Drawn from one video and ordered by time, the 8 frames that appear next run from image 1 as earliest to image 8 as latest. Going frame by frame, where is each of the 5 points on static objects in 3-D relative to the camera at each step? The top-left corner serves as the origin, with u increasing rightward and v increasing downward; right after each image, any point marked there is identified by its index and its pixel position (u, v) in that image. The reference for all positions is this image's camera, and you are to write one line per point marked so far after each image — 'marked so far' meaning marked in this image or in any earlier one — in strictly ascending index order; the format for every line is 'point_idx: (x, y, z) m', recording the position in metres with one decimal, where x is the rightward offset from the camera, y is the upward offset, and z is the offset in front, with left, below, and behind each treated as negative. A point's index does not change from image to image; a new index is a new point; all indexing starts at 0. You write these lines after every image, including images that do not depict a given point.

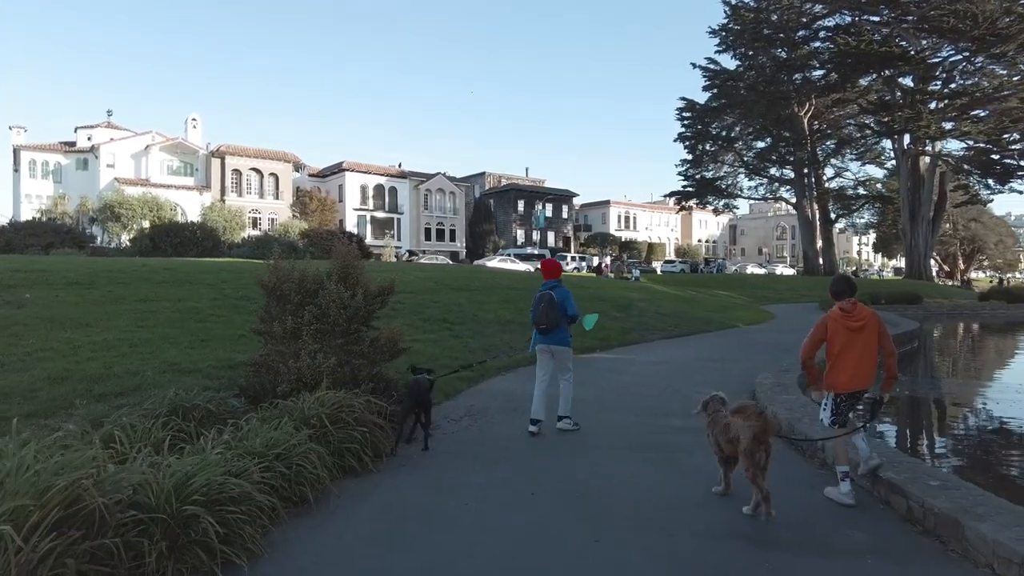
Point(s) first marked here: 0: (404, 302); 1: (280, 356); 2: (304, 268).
0: (-2.7, -0.4, +16.0) m
1: (-2.6, -0.7, +7.3) m
2: (-2.5, +0.2, +7.8) m
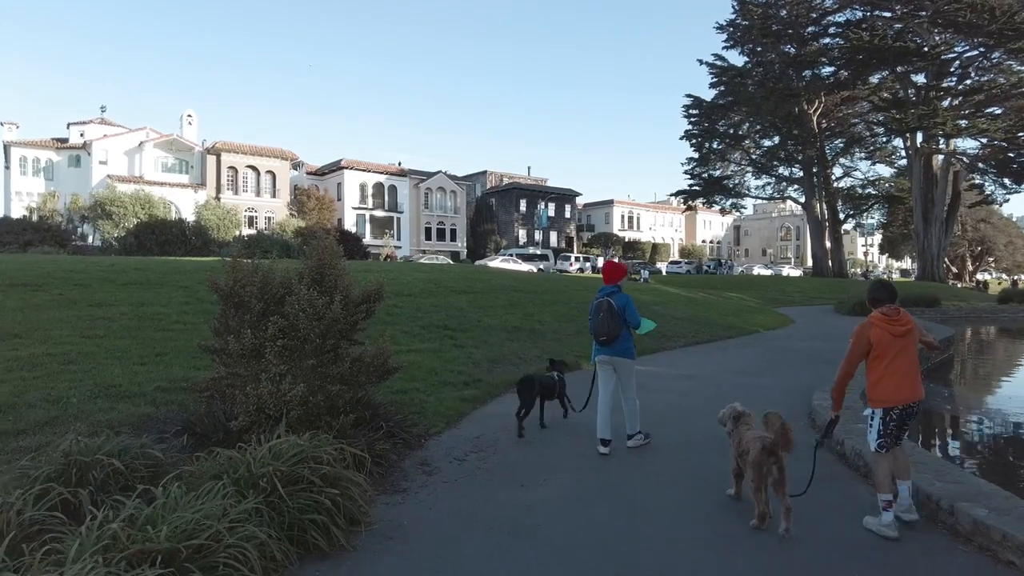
0: (-2.5, -0.4, +14.5) m
1: (-2.4, -0.8, +5.7) m
2: (-2.3, +0.2, +6.2) m
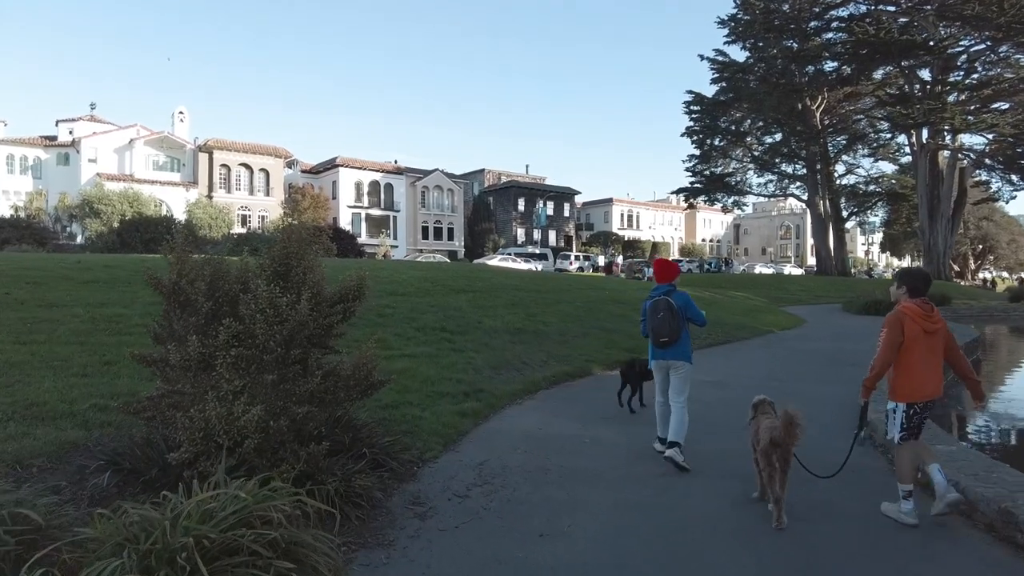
0: (-2.4, -0.4, +13.3) m
1: (-2.3, -0.7, +4.5) m
2: (-2.2, +0.2, +5.0) m
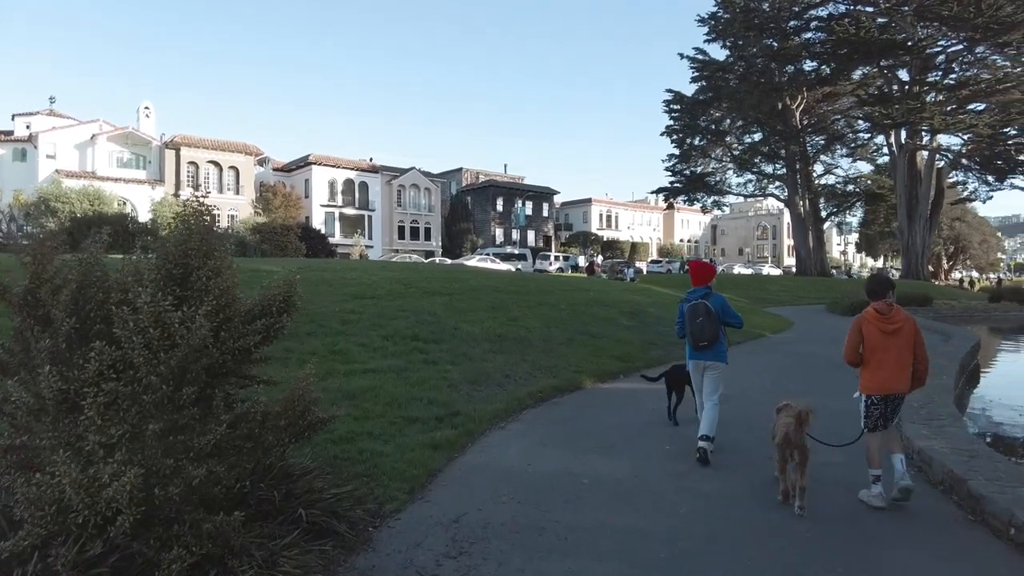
0: (-2.8, -0.5, +11.9) m
1: (-2.4, -0.8, +3.2) m
2: (-2.3, +0.2, +3.7) m
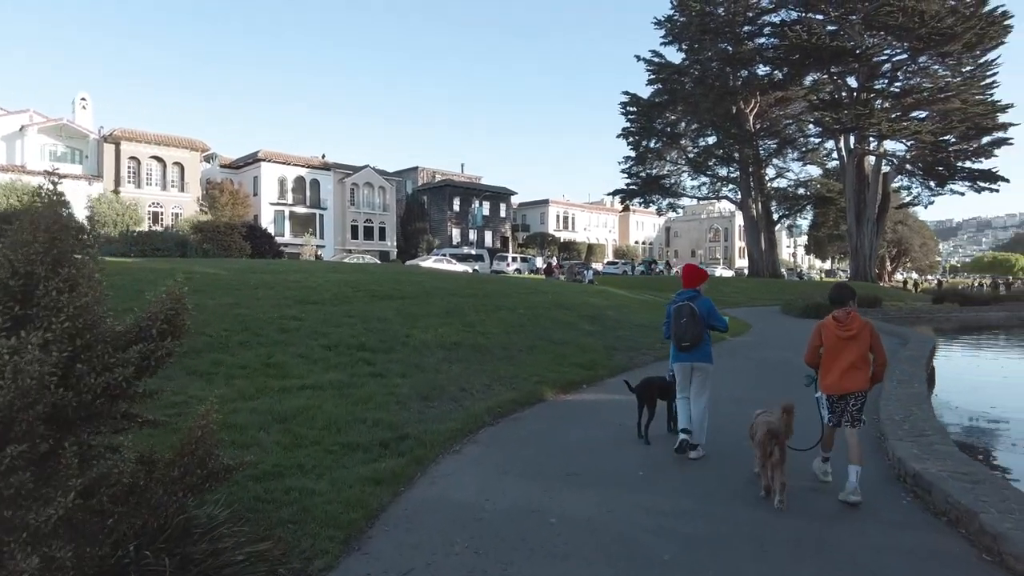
0: (-3.5, -0.5, +11.0) m
1: (-2.5, -0.9, +2.3) m
2: (-2.5, +0.1, +2.8) m
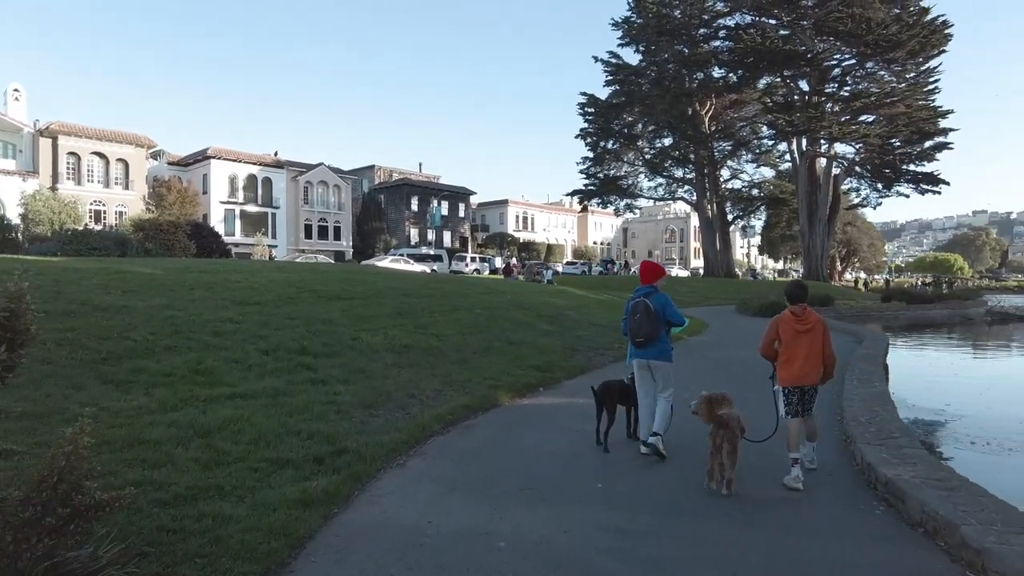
0: (-4.3, -0.5, +10.2) m
1: (-2.7, -0.9, +1.6) m
2: (-2.7, +0.1, +2.1) m
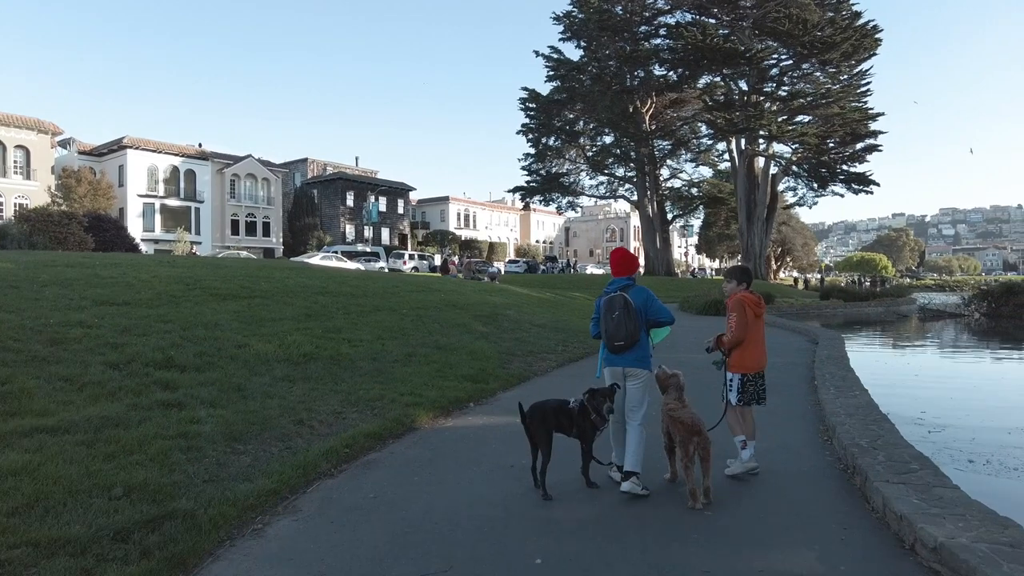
0: (-5.2, -0.5, +8.1) m
1: (-3.0, -0.8, -0.4) m
2: (-3.0, +0.2, +0.2) m
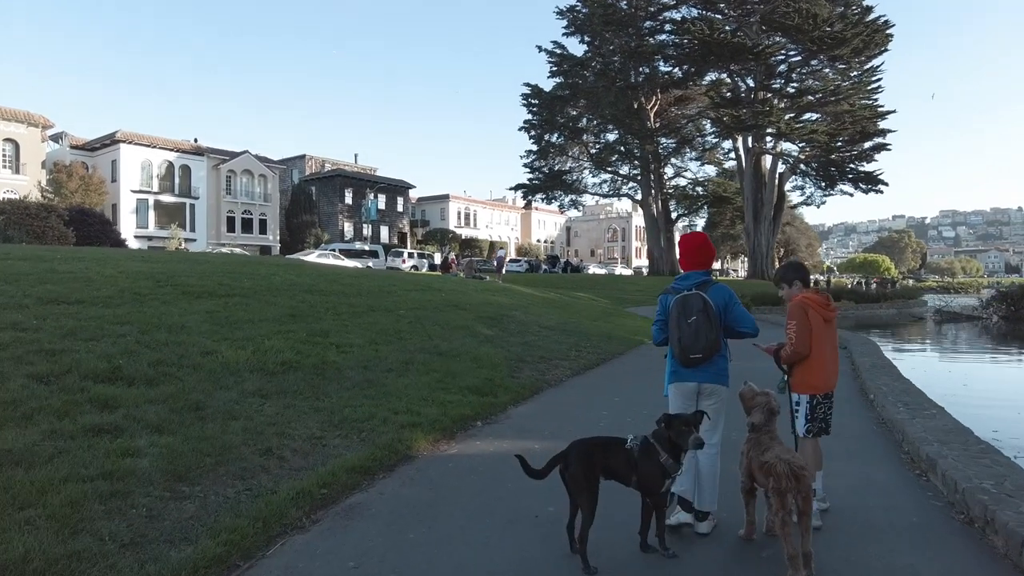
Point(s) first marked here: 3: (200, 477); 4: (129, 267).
0: (-5.0, -0.4, +6.8) m
1: (-2.8, -0.8, -1.7) m
2: (-2.8, +0.2, -1.2) m
3: (-2.1, -1.3, +4.6) m
4: (-6.7, +0.4, +11.6) m
